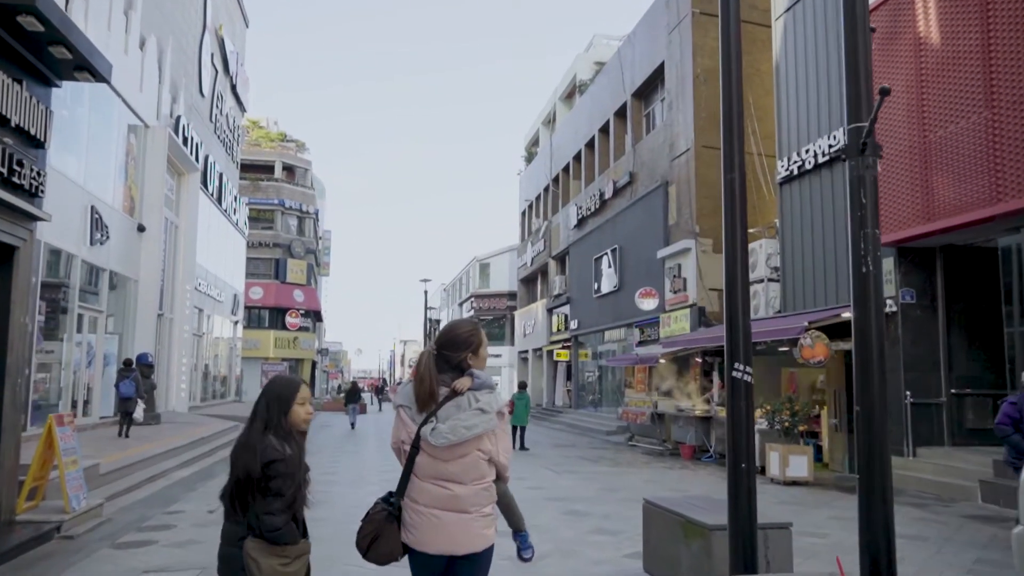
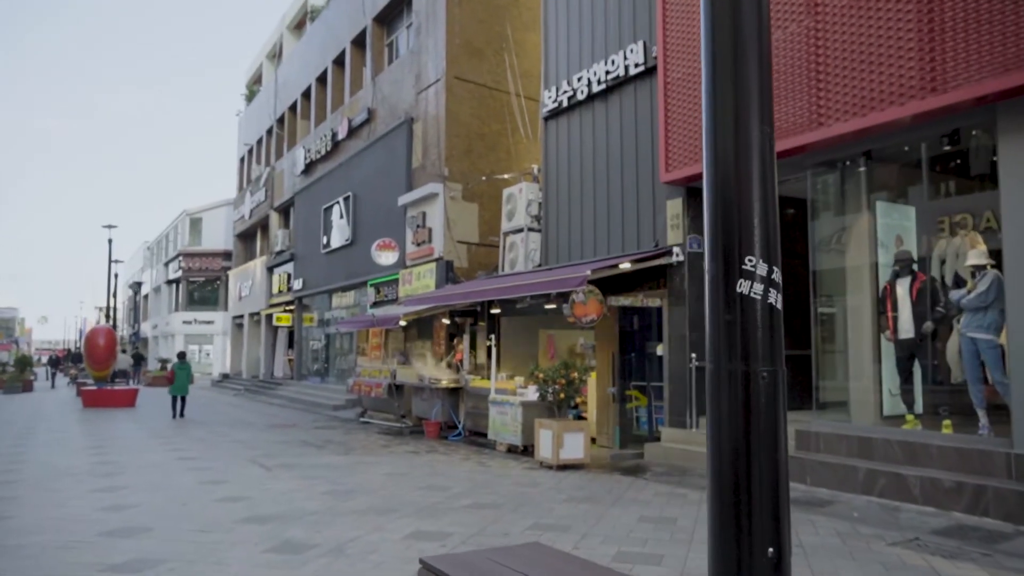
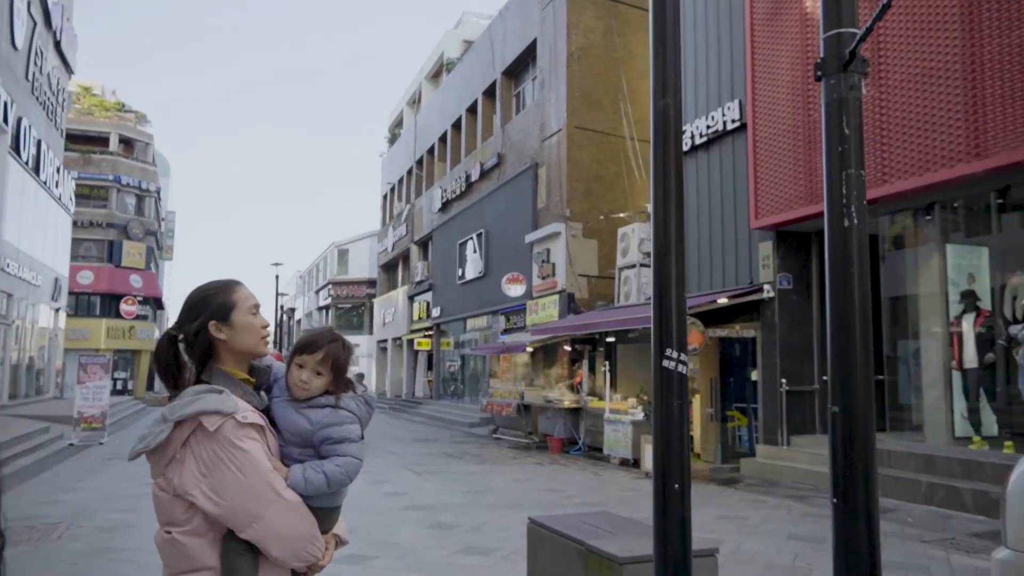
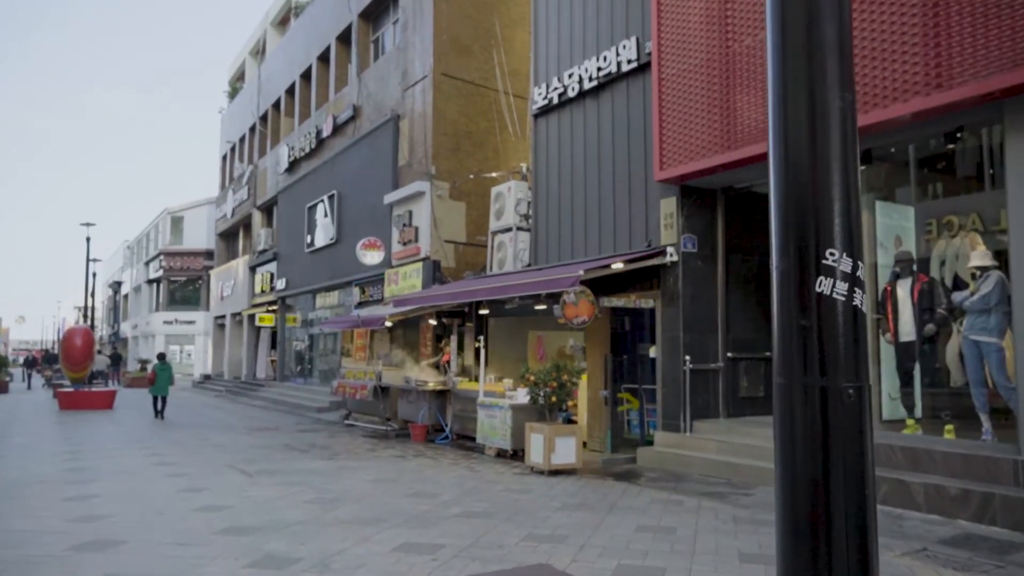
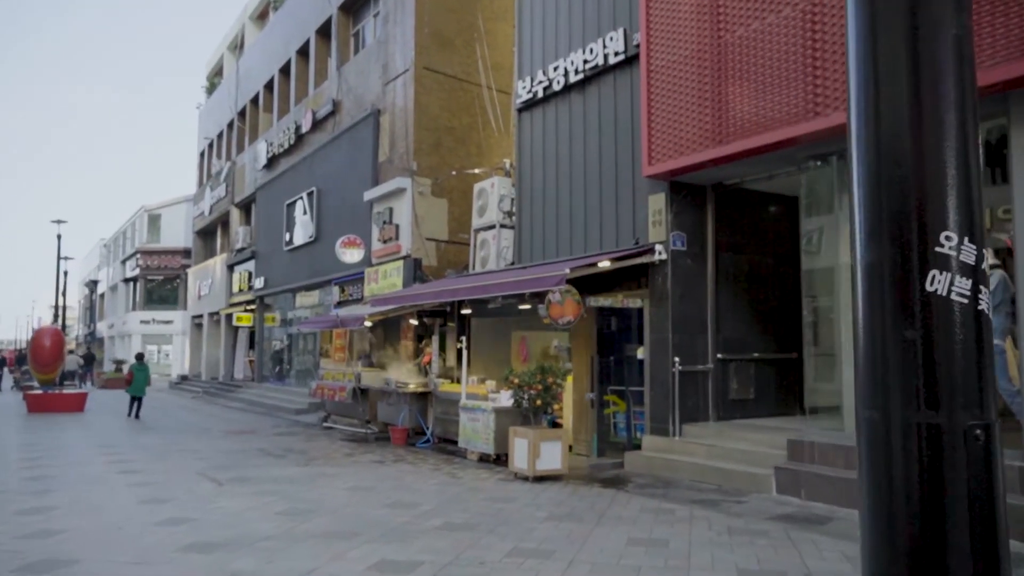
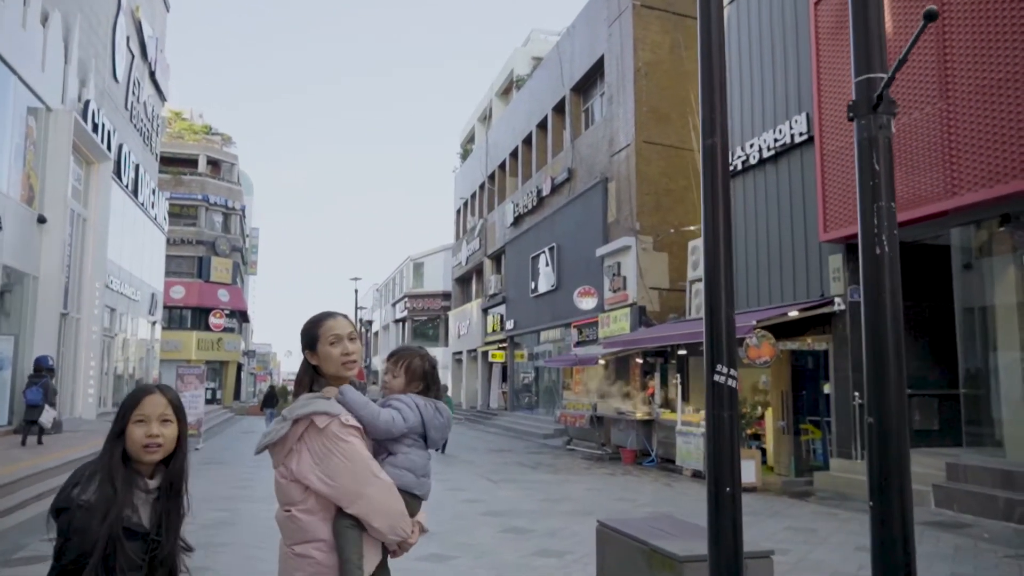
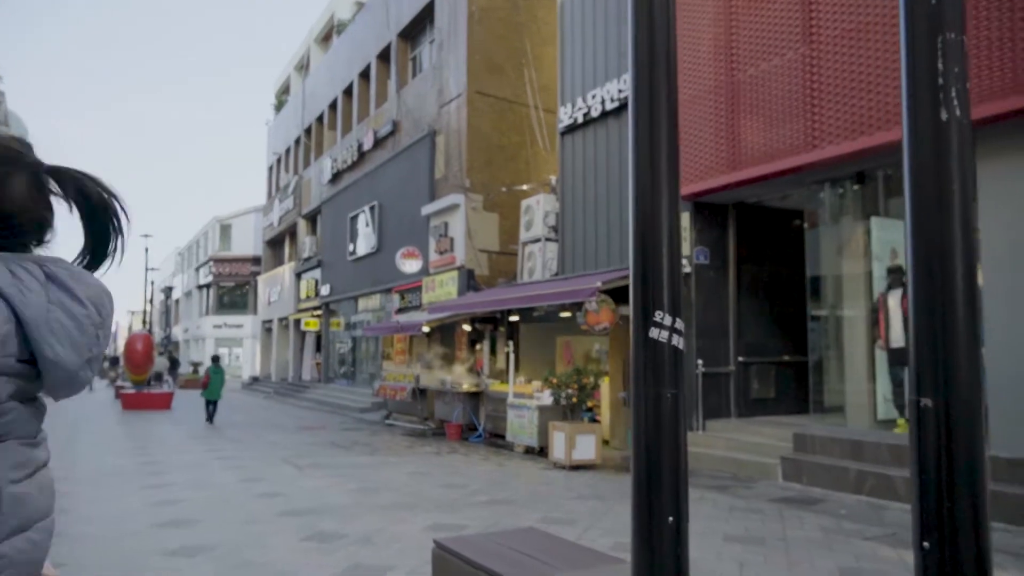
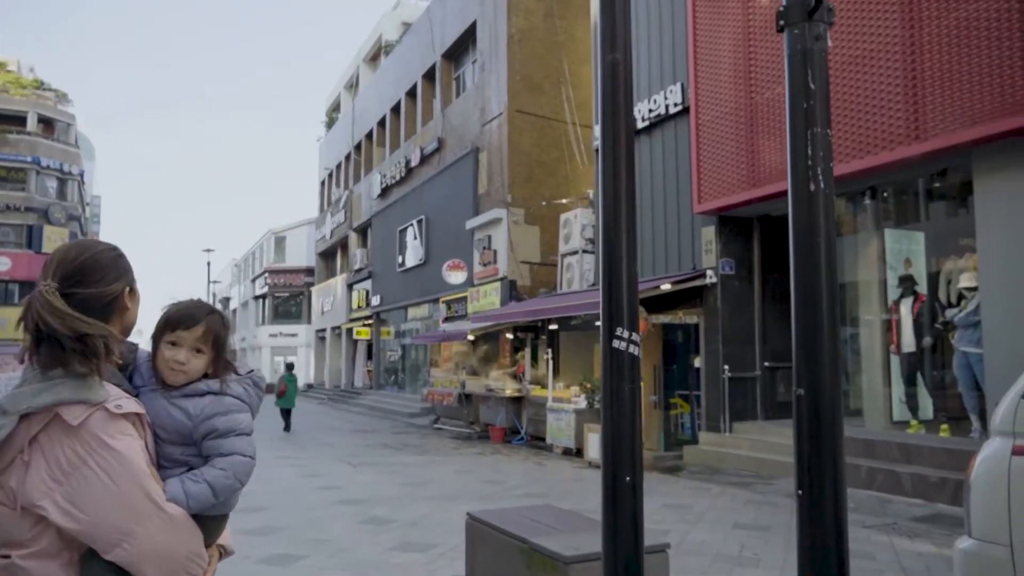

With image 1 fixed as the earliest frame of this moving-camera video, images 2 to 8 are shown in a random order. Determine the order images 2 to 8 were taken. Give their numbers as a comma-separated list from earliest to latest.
6, 3, 8, 7, 2, 4, 5
